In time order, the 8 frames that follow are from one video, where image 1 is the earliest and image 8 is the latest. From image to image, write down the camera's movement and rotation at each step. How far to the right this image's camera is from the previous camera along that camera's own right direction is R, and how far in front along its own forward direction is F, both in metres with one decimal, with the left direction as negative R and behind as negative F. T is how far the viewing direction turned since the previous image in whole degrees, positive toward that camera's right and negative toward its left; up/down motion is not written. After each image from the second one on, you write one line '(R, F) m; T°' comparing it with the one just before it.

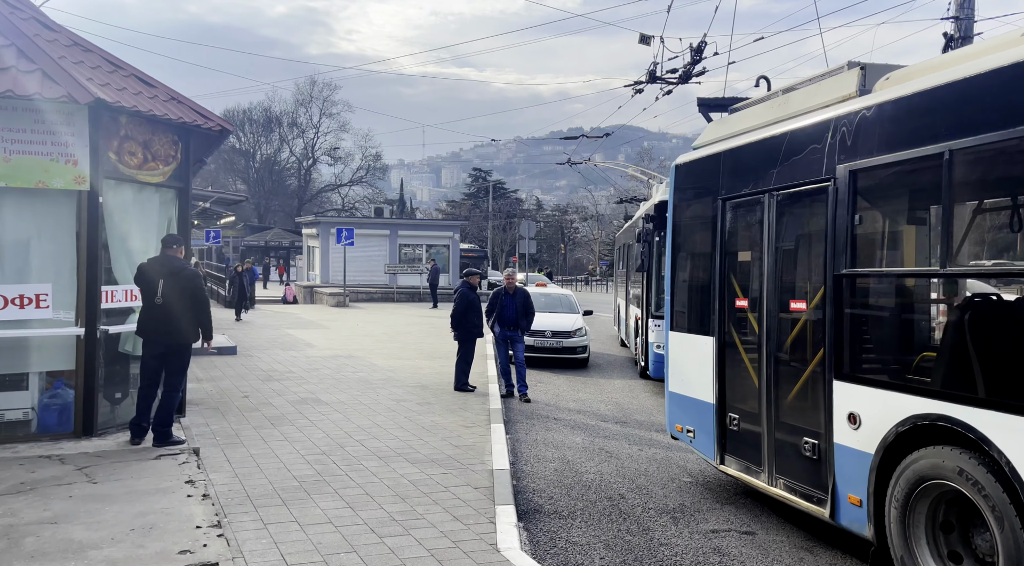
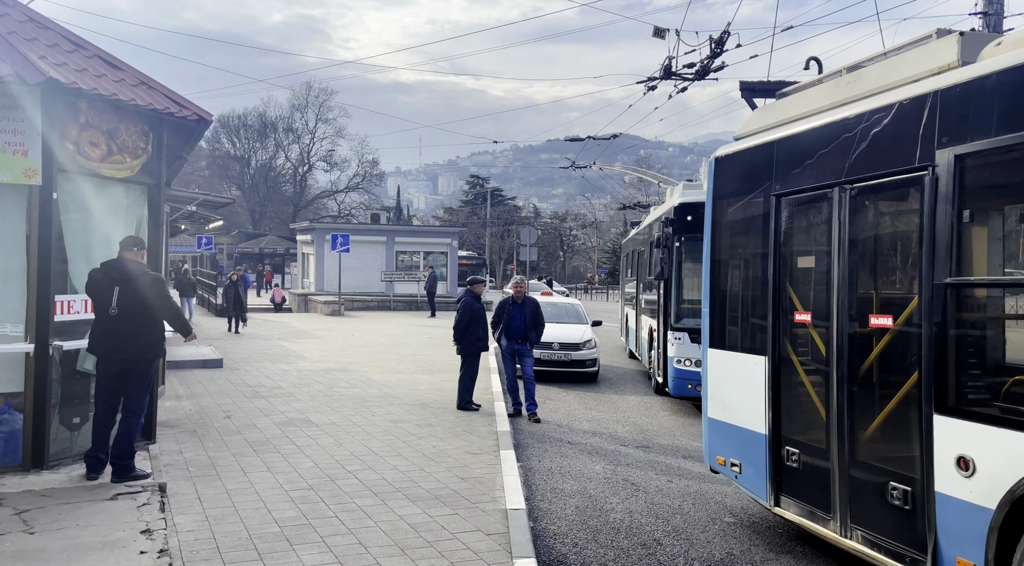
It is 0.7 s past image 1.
(-0.1, +1.0) m; 0°
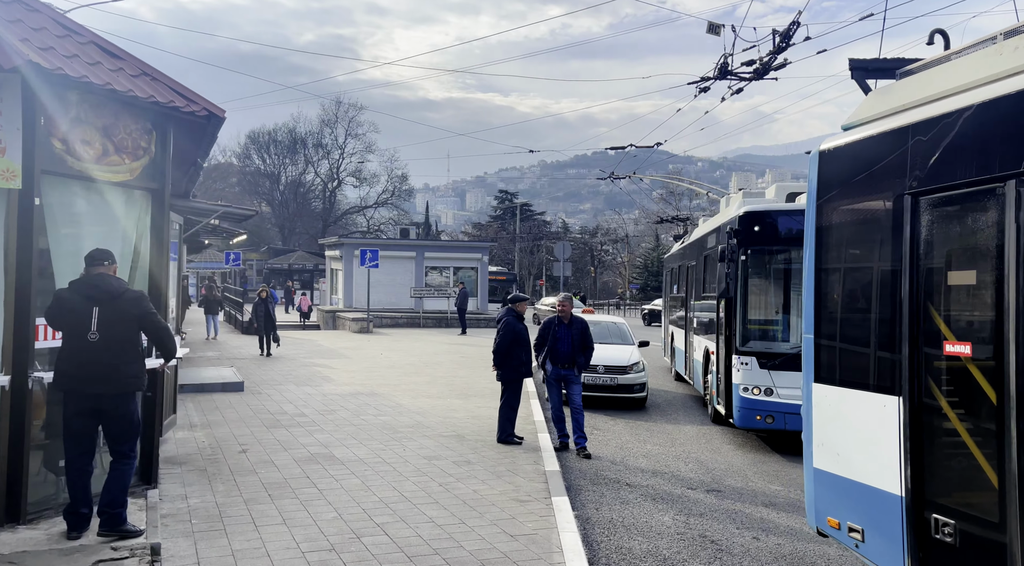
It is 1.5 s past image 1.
(-0.2, +1.1) m; -2°
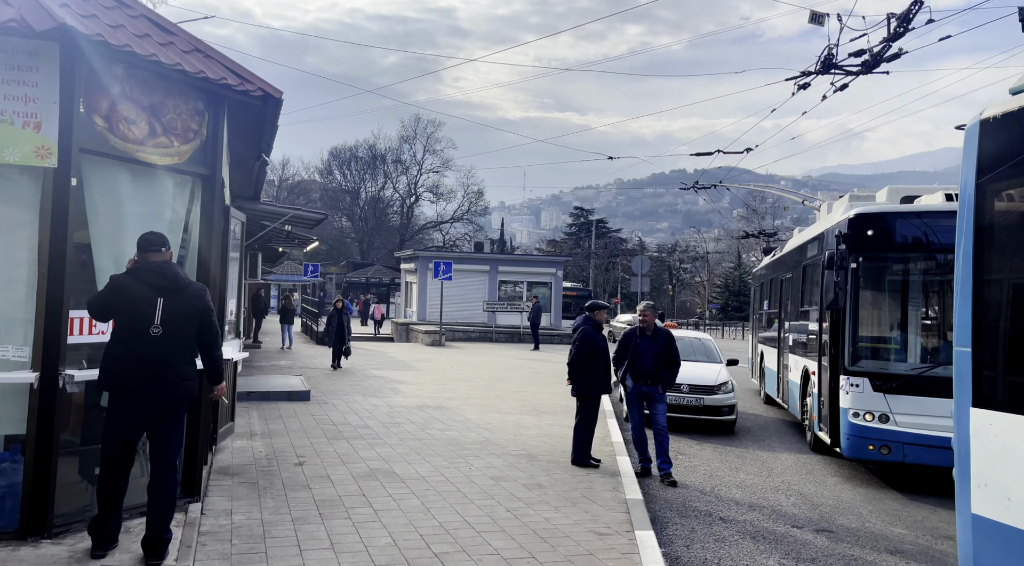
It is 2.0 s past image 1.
(-0.1, +0.8) m; -5°
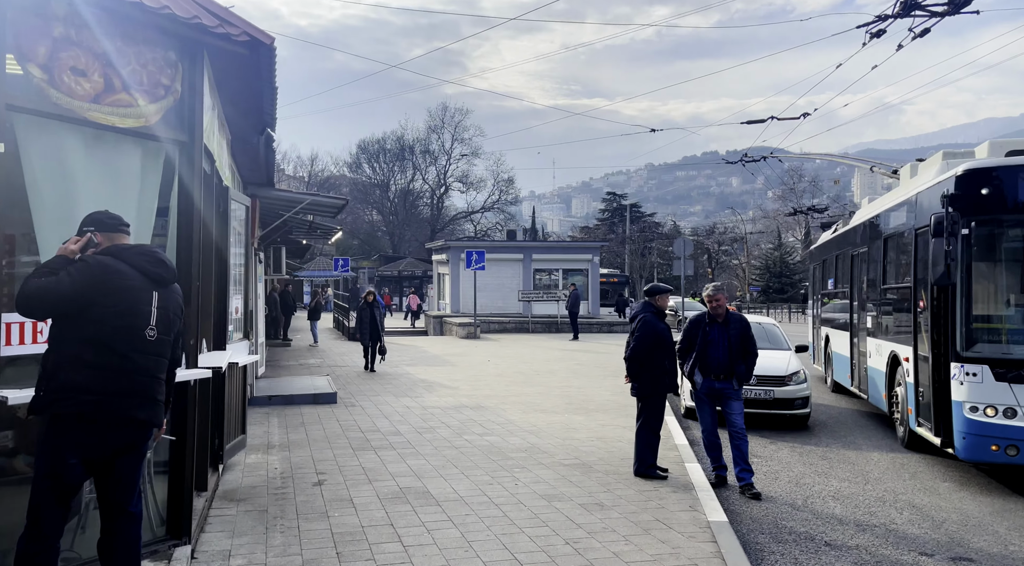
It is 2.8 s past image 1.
(-0.1, +1.3) m; -2°
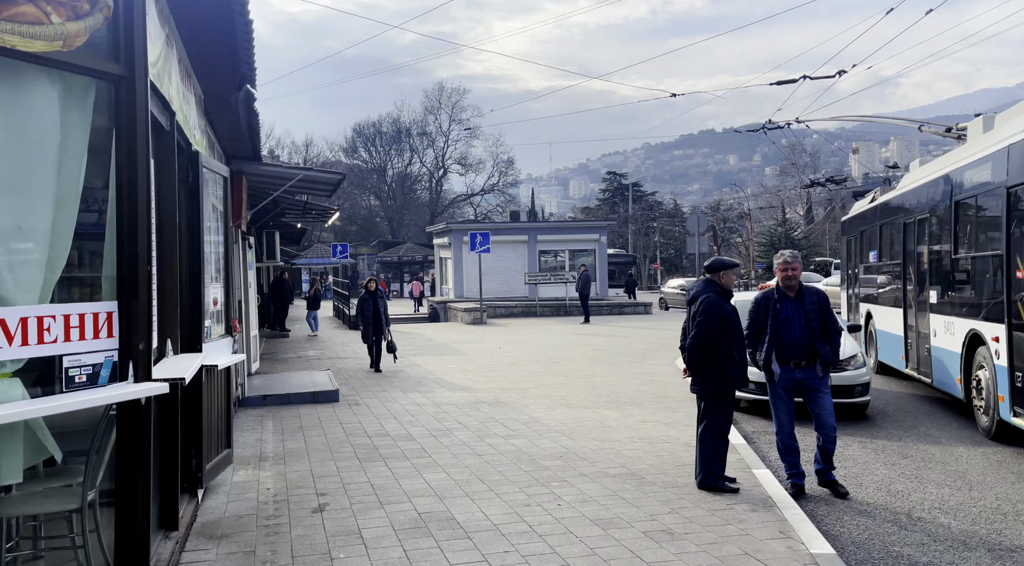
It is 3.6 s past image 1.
(-0.2, +1.3) m; 0°
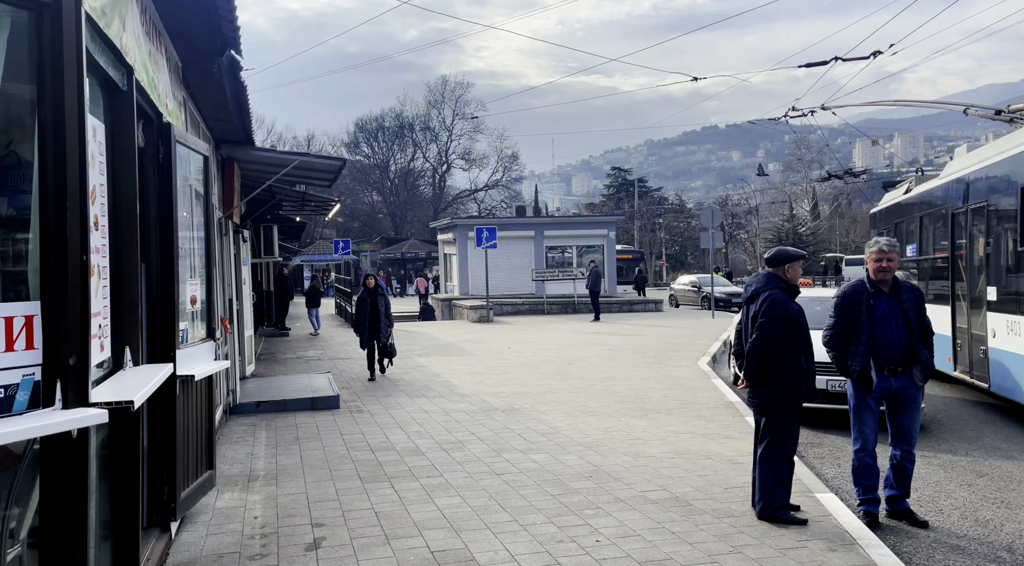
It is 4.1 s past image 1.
(-0.2, +0.9) m; 0°
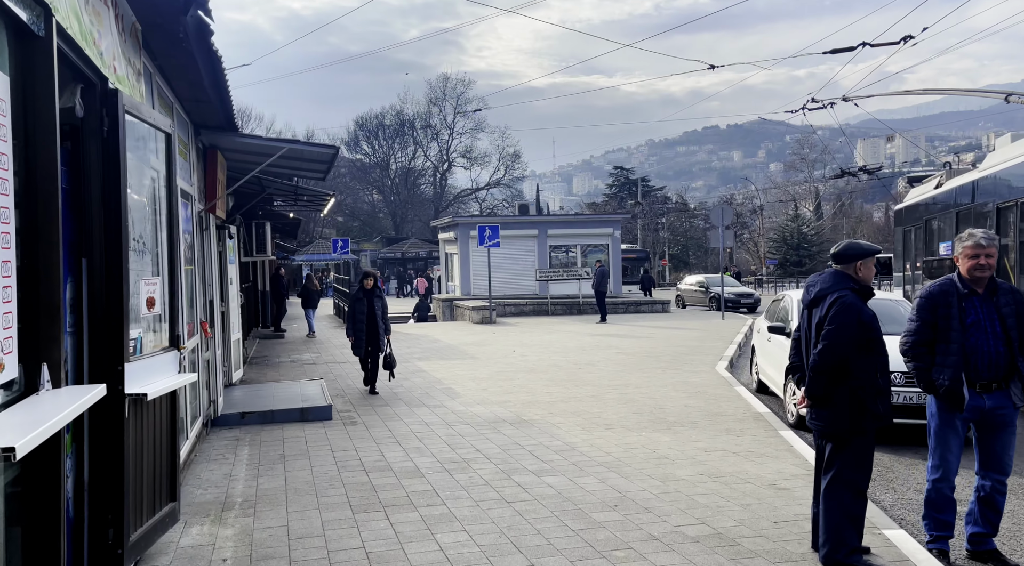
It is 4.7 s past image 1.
(-0.1, +0.9) m; 0°
